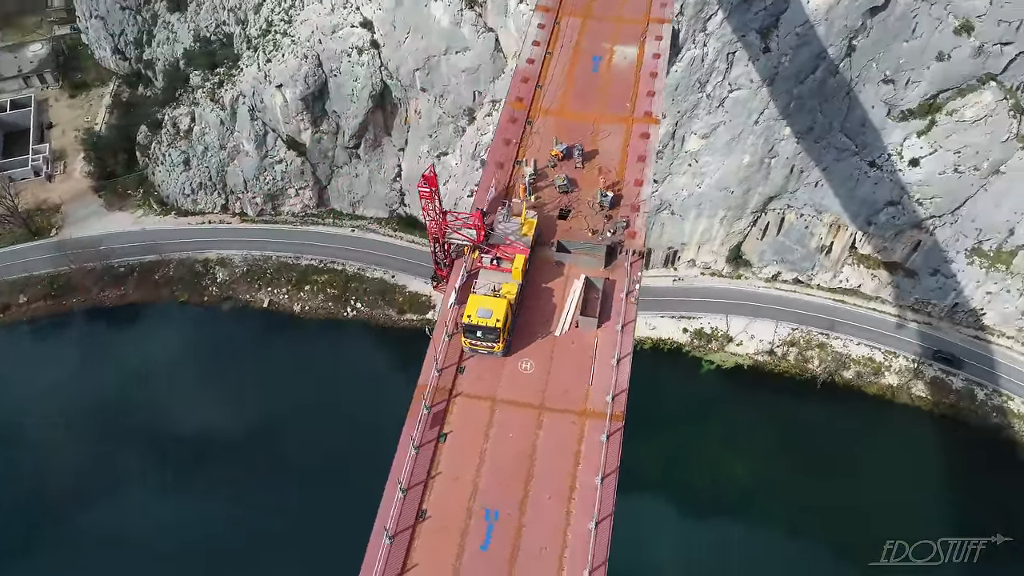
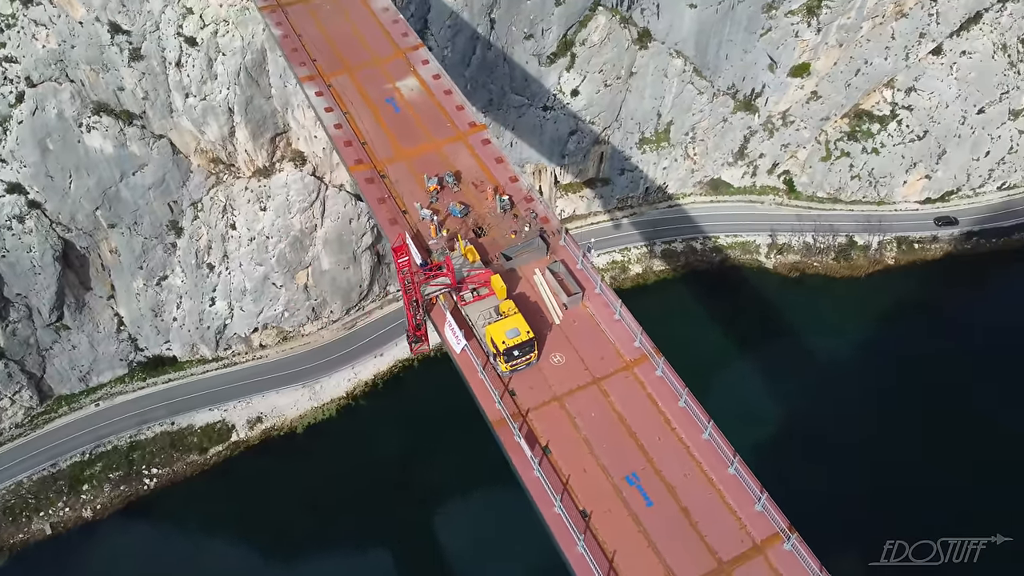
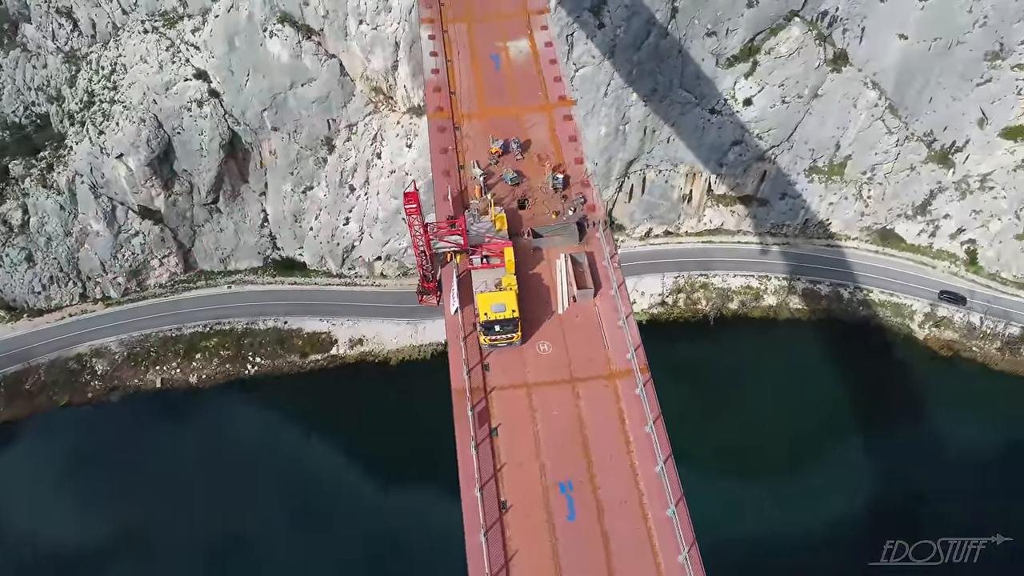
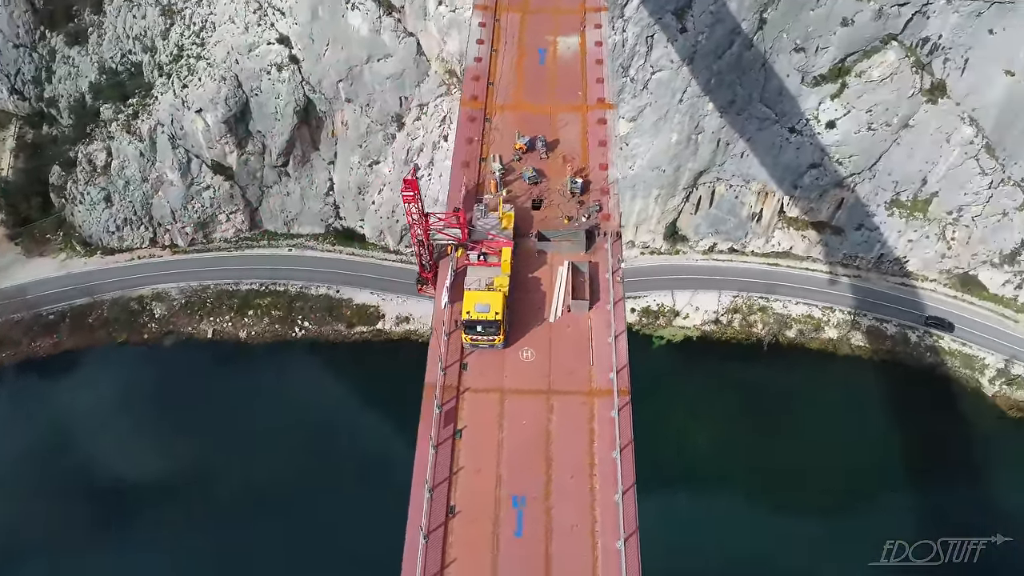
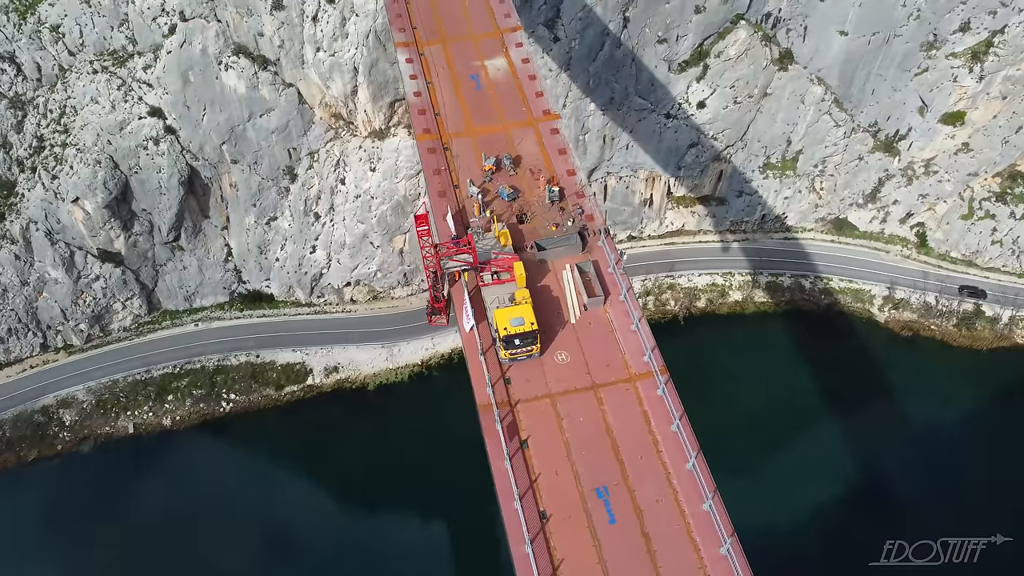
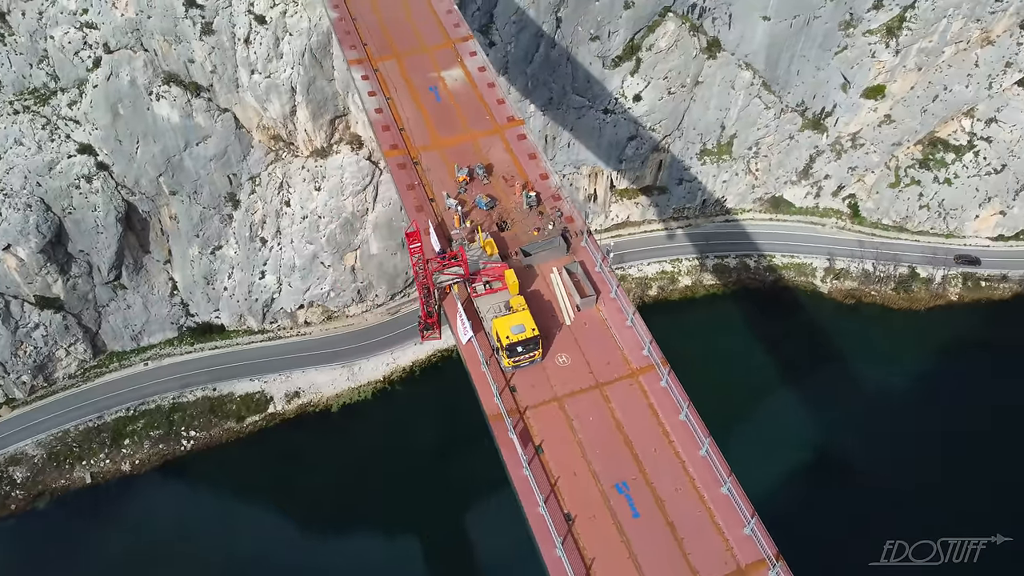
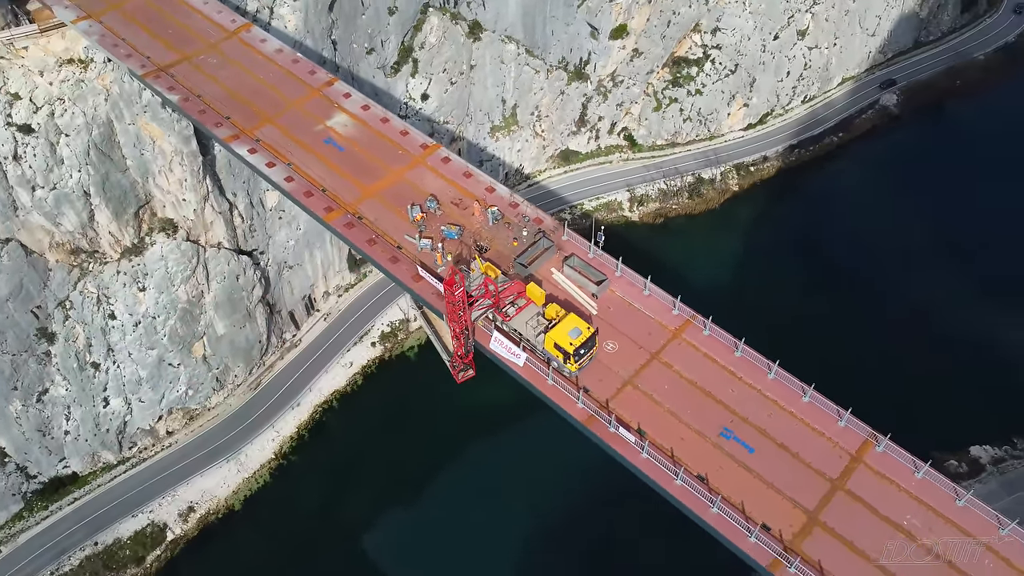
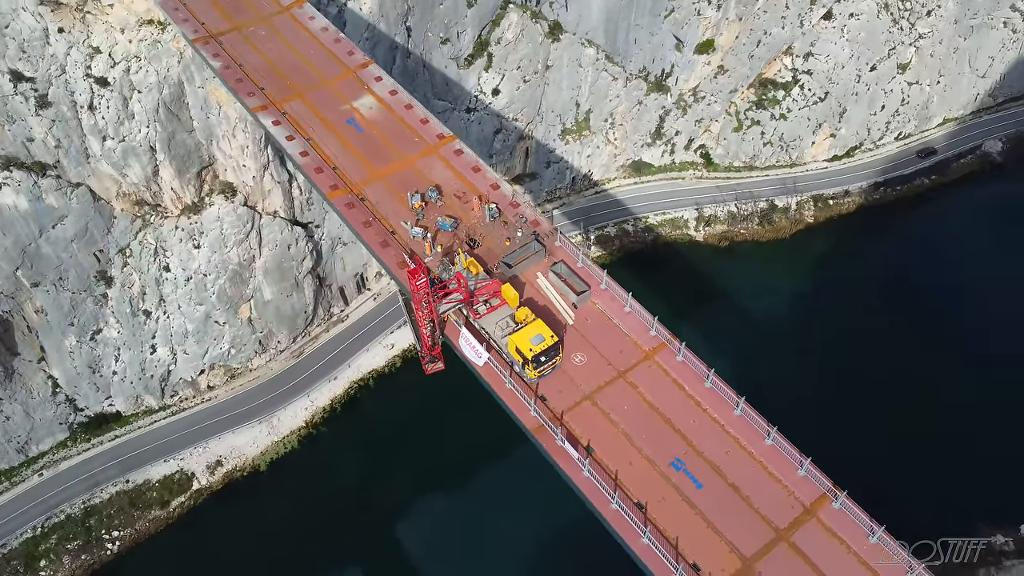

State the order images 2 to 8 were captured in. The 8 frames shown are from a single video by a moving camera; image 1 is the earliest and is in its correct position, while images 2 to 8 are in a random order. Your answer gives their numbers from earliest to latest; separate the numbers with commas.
4, 3, 5, 6, 2, 8, 7
